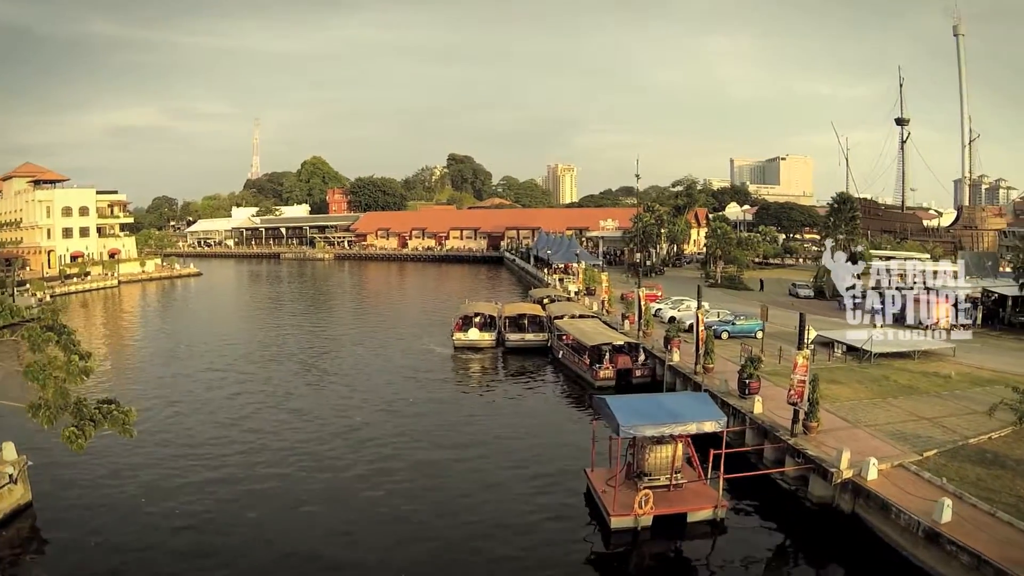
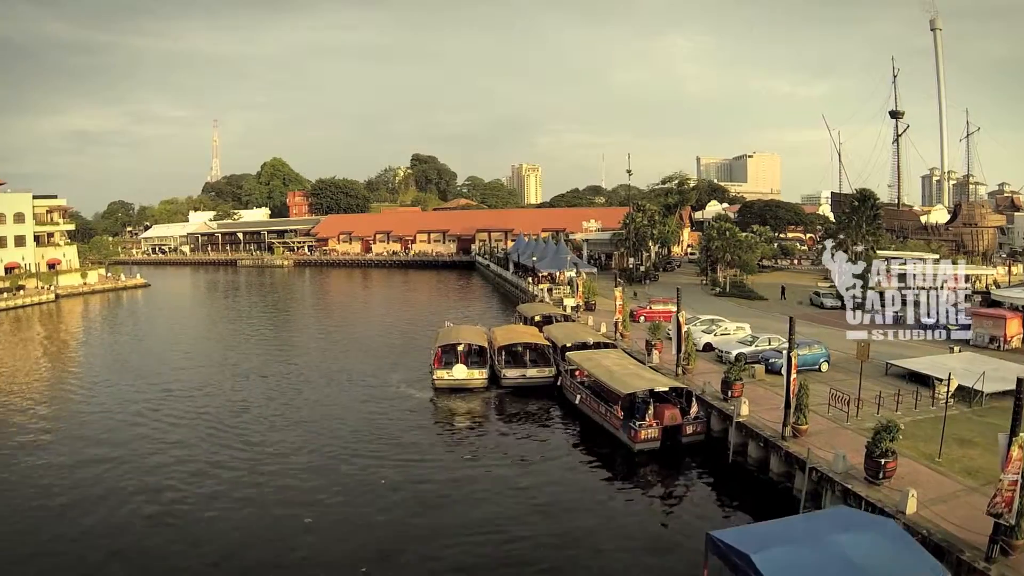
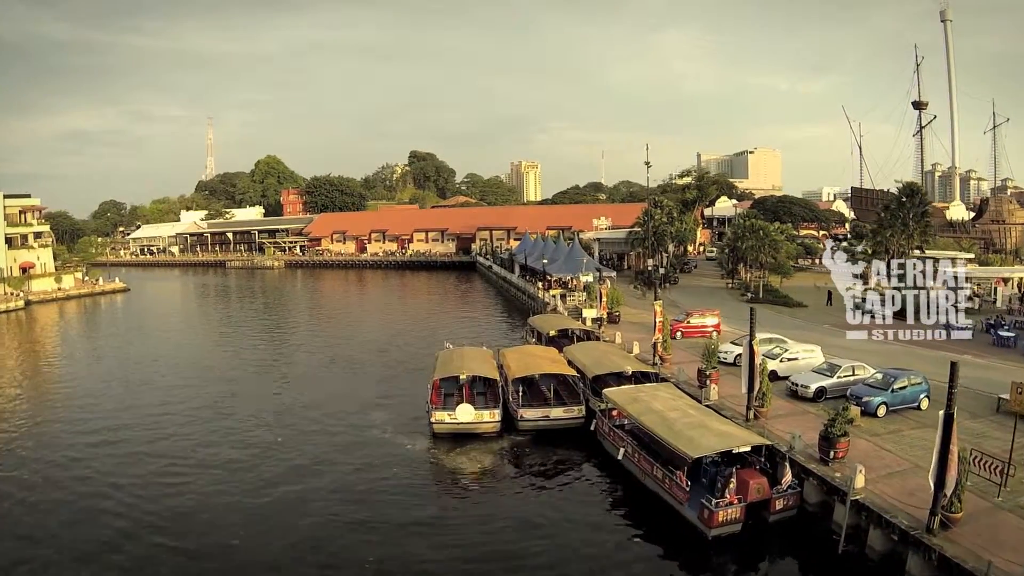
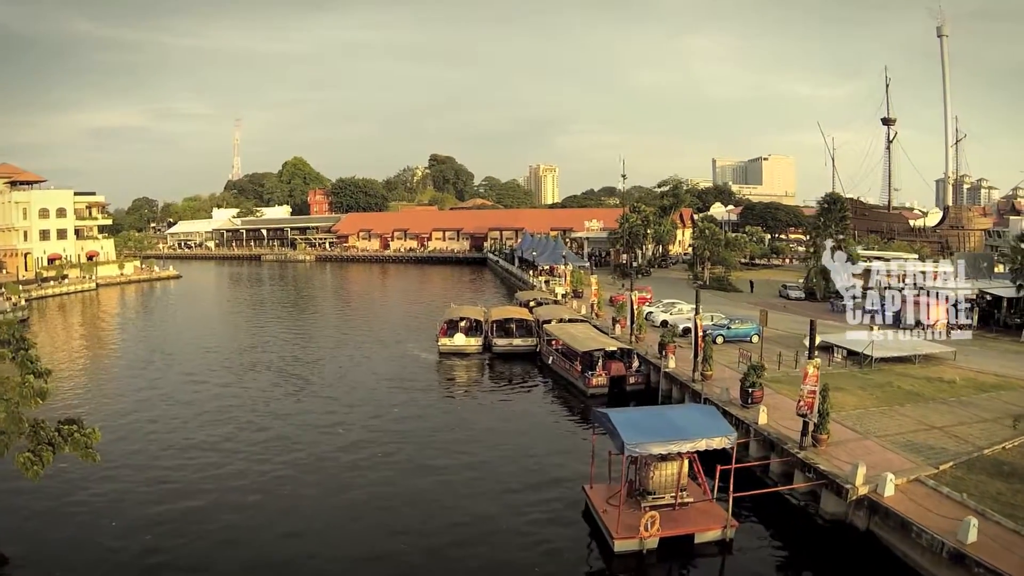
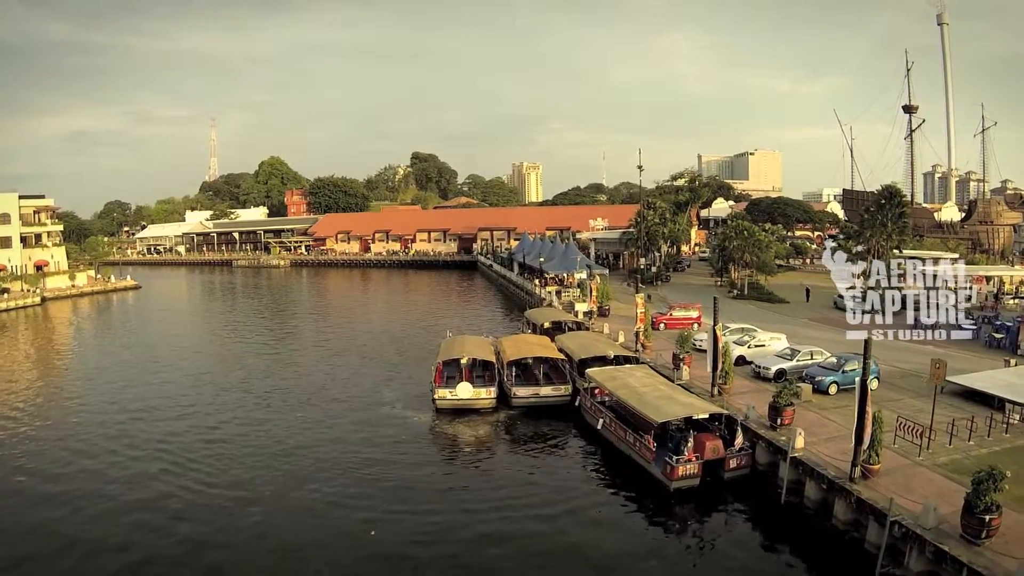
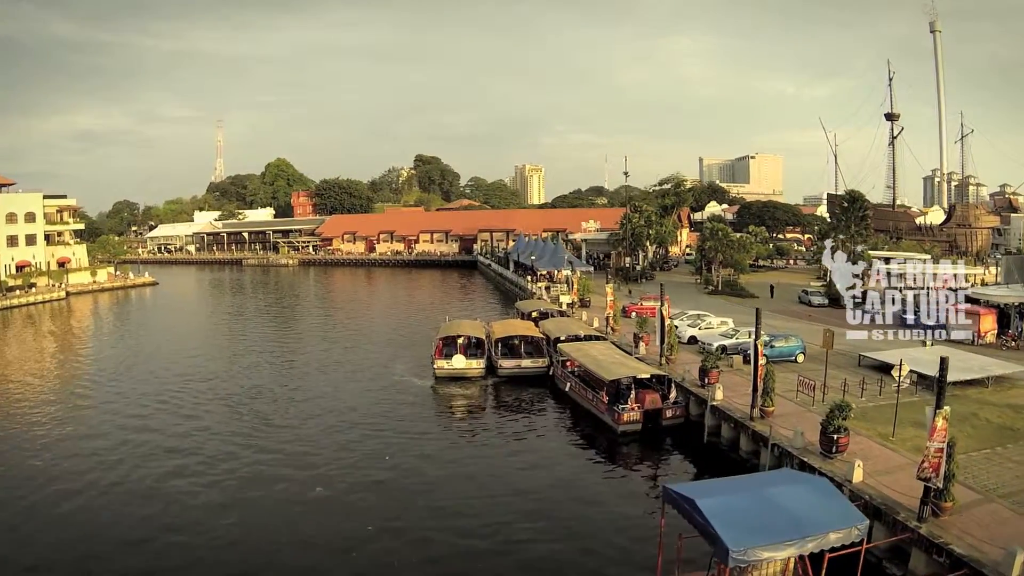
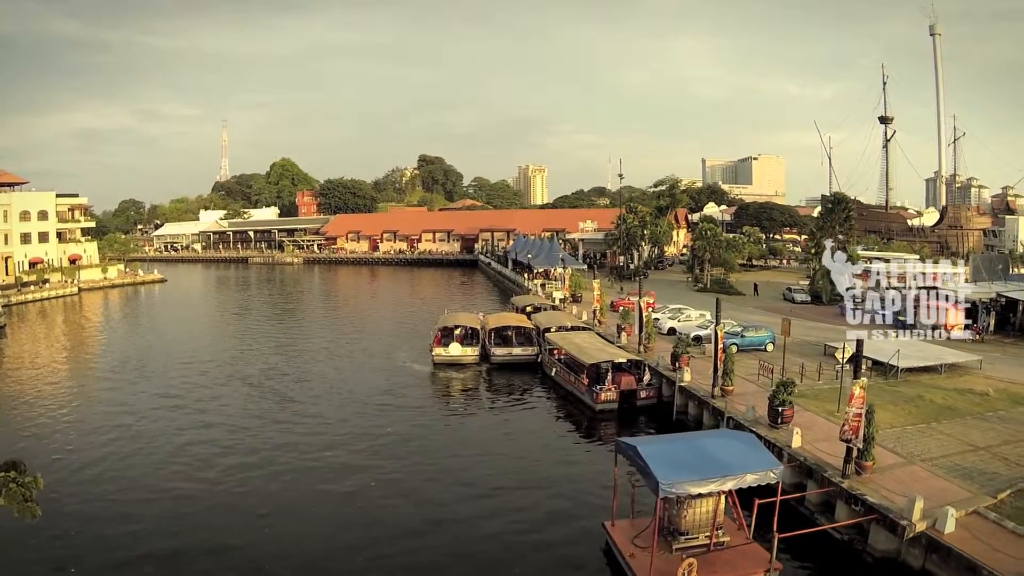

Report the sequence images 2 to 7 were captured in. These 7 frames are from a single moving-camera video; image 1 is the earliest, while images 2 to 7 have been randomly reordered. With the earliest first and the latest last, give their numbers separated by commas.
4, 7, 6, 2, 5, 3
